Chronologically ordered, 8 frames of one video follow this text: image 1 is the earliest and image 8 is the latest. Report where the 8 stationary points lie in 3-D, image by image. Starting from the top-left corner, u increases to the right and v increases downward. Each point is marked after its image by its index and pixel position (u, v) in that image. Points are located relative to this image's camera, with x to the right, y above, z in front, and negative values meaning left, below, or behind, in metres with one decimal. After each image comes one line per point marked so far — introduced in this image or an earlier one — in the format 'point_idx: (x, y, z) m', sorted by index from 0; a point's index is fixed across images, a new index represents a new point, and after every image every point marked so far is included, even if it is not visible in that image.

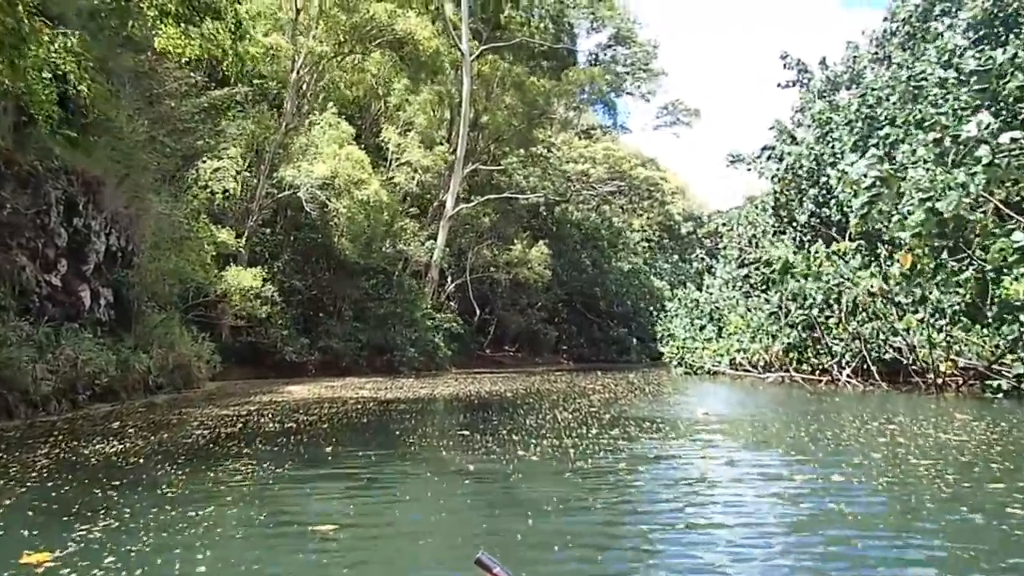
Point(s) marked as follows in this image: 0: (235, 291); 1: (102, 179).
0: (-7.1, -0.1, +19.8) m
1: (-7.9, +2.1, +14.9) m
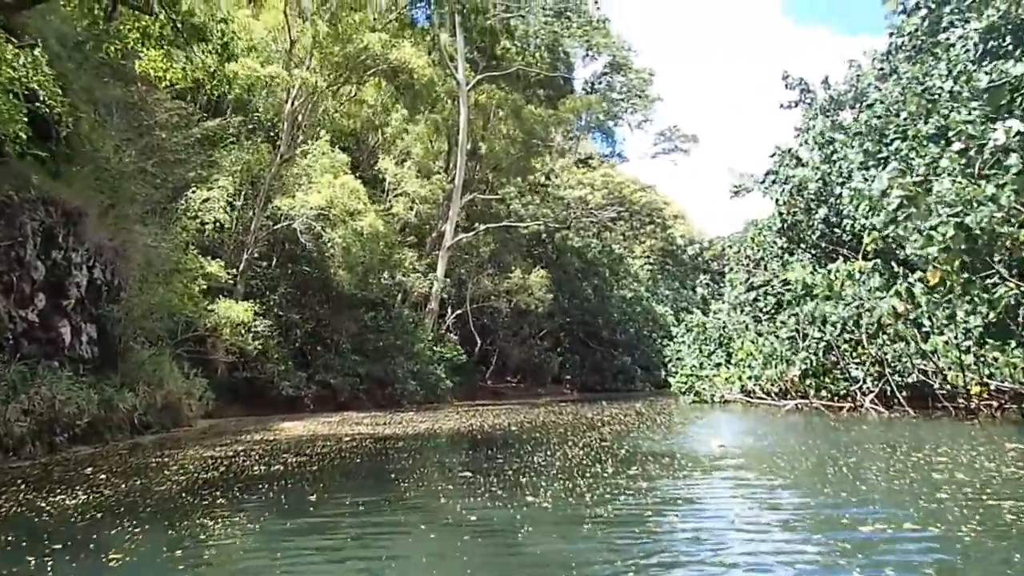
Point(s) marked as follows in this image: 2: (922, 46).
0: (-7.1, -0.9, +19.1) m
1: (-7.9, +1.4, +14.3) m
2: (+9.9, +5.8, +18.7) m
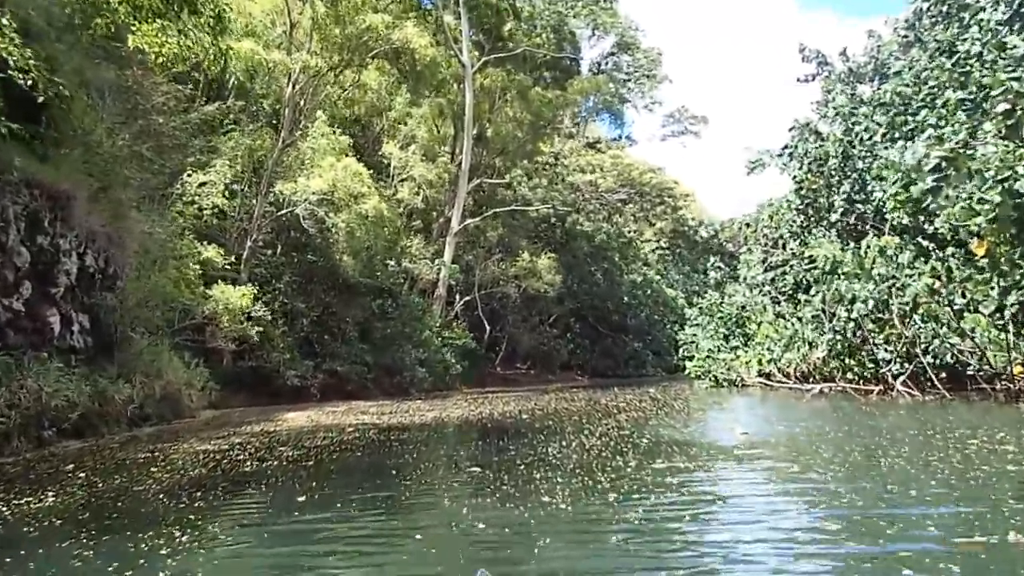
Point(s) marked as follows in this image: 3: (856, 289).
0: (-6.8, -0.6, +18.5) m
1: (-7.8, +1.7, +13.7) m
2: (+10.0, +6.4, +17.9) m
3: (+6.5, 0.0, +14.8) m
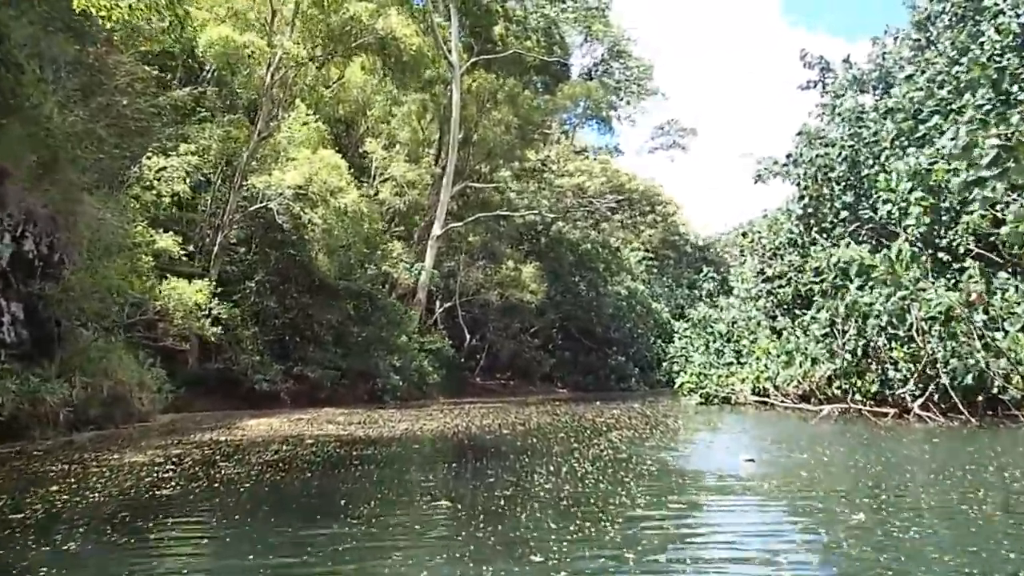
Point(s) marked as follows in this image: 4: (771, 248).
0: (-7.2, -0.5, +17.2) m
1: (-8.0, +1.9, +12.3) m
2: (+9.9, +6.0, +17.0) m
3: (+6.2, -0.3, +13.8) m
4: (+6.7, +1.0, +19.8) m
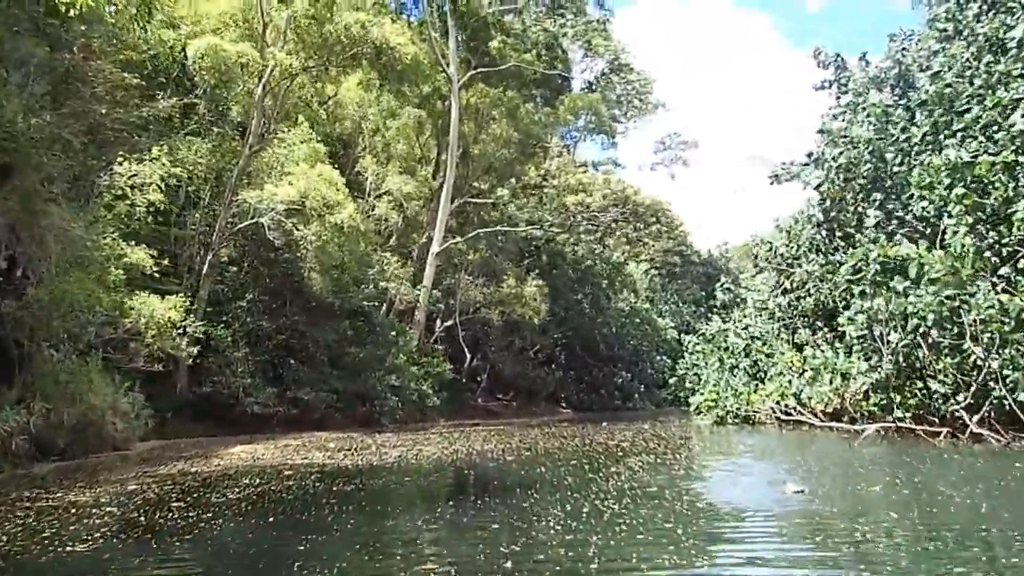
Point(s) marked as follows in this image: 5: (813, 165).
0: (-7.2, -0.9, +16.0) m
1: (-8.0, +1.6, +11.2) m
2: (+9.8, +5.8, +15.9) m
3: (+6.3, -0.4, +12.6) m
4: (+6.7, +0.8, +18.6) m
5: (+7.1, +2.9, +18.3) m
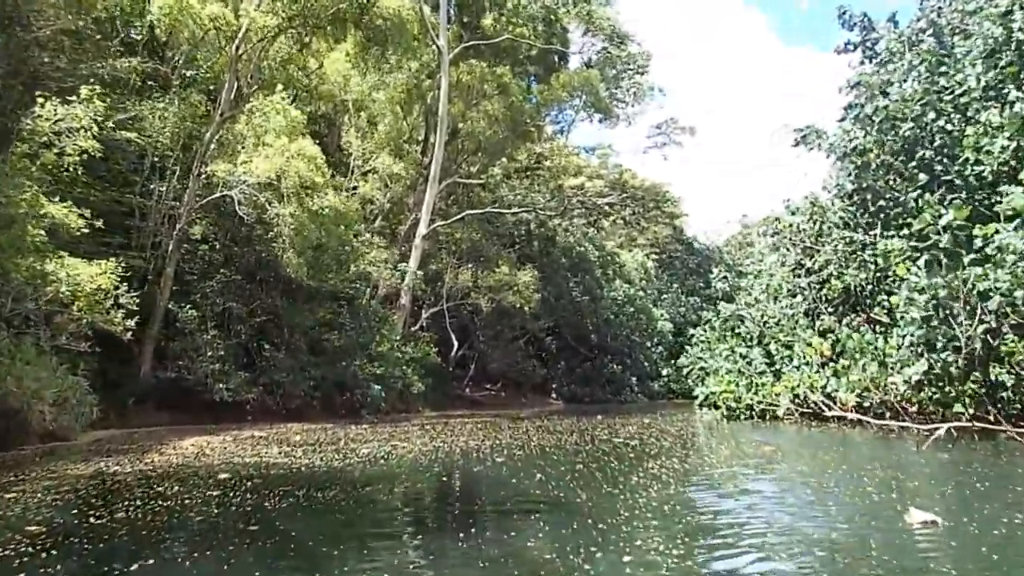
0: (-7.3, -0.3, +13.9) m
1: (-8.0, +2.1, +9.1) m
2: (+9.8, +6.1, +14.1) m
3: (+6.2, 0.0, +10.7) m
4: (+6.5, +1.2, +16.8) m
5: (+6.9, +3.3, +16.5) m
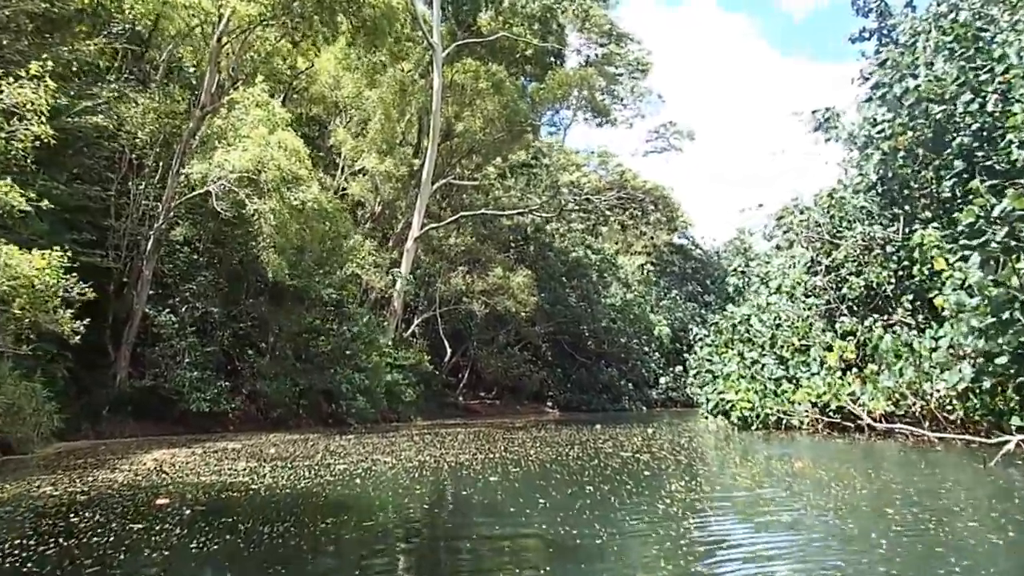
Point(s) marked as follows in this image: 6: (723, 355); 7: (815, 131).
0: (-7.4, -0.3, +12.7) m
1: (-8.0, +2.2, +7.9) m
2: (+9.7, +6.2, +13.0) m
3: (+6.1, 0.0, +9.6) m
4: (+6.5, +1.2, +15.6) m
5: (+6.8, +3.3, +15.4) m
6: (+5.4, -1.7, +19.9) m
7: (+6.2, +3.1, +16.3) m
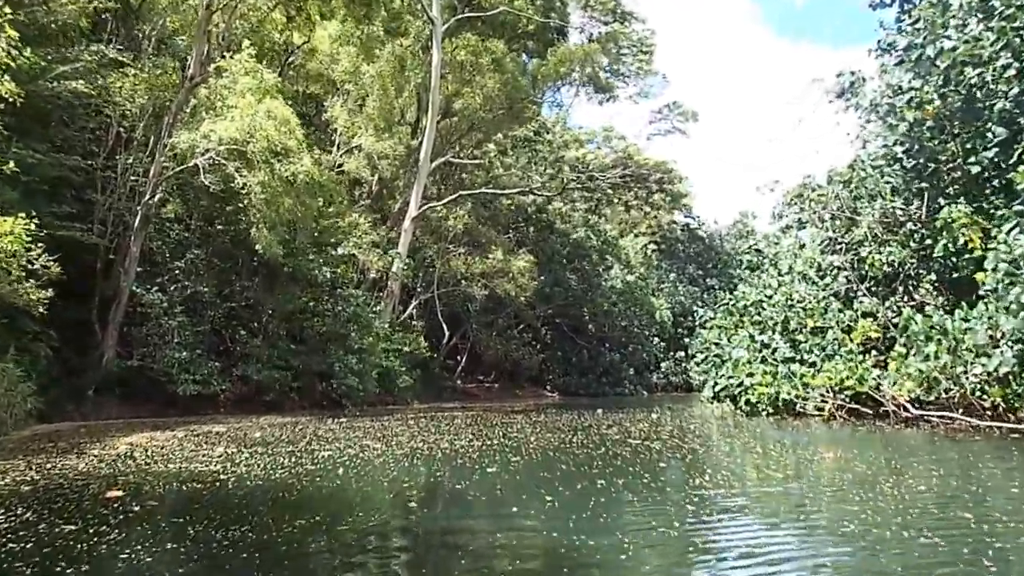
0: (-7.4, +0.2, +11.9) m
1: (-8.0, +2.6, +7.0) m
2: (+9.8, +6.5, +12.1) m
3: (+6.1, +0.3, +8.8) m
4: (+6.5, +1.5, +14.8) m
5: (+6.9, +3.7, +14.5) m
6: (+5.4, -1.2, +19.1) m
7: (+6.2, +3.5, +15.4) m
